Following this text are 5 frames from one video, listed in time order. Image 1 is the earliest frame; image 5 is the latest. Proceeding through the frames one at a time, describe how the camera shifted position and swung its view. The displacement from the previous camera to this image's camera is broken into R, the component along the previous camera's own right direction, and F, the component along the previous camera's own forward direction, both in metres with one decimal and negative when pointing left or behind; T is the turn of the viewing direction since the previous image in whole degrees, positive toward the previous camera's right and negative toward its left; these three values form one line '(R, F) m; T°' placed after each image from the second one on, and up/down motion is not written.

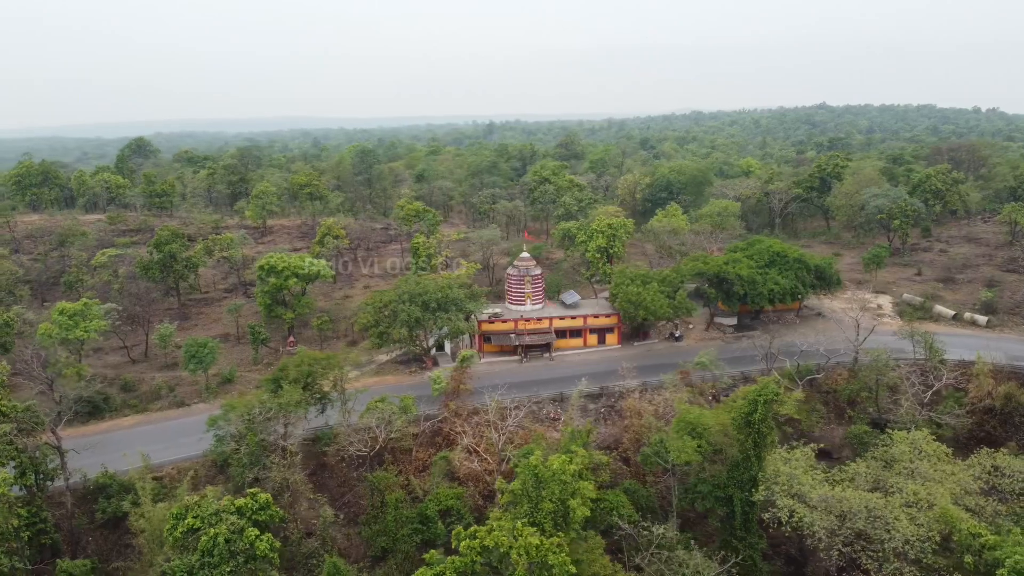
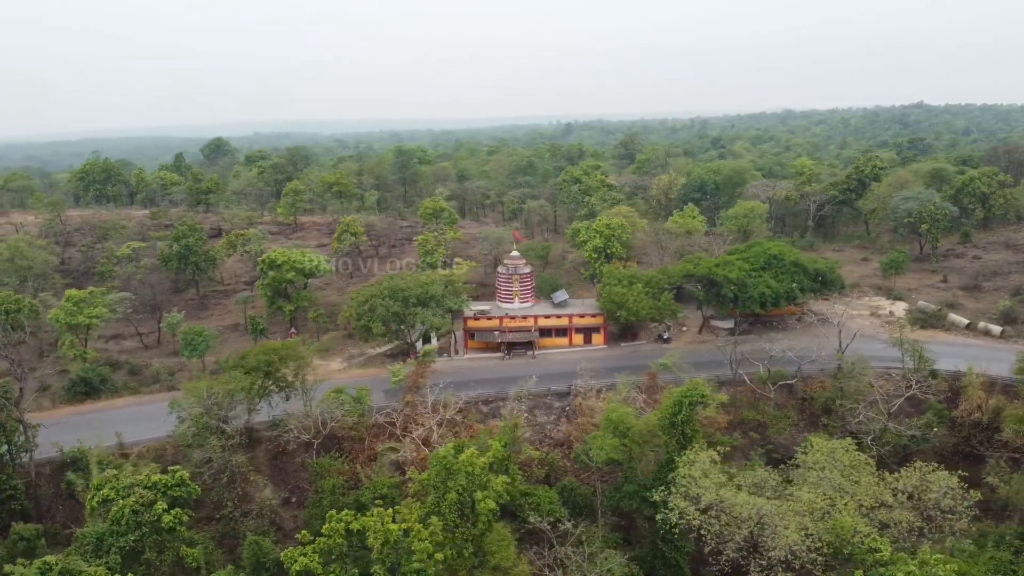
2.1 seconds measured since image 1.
(+4.1, -0.2) m; -7°
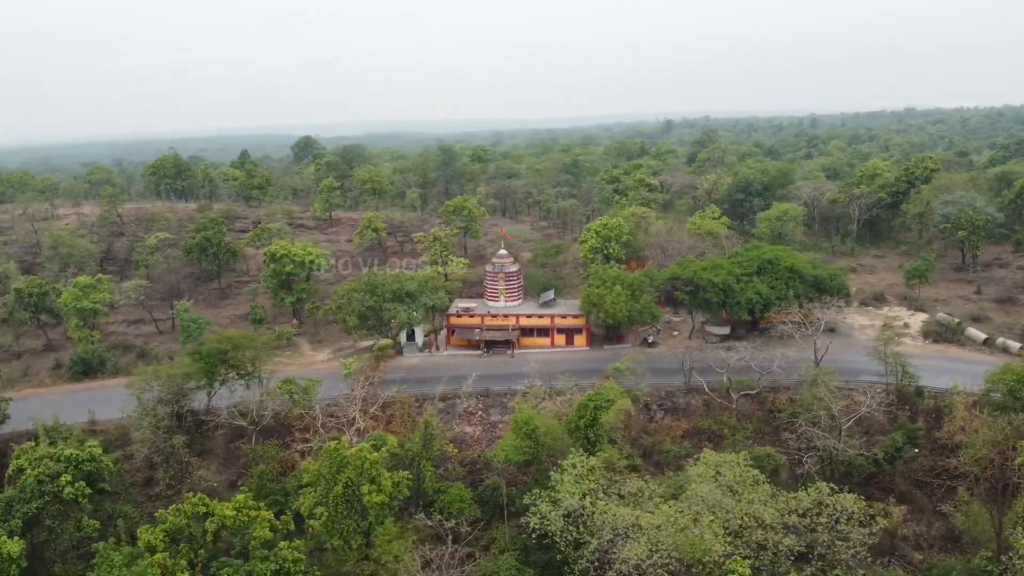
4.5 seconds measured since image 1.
(+5.0, +0.4) m; -8°
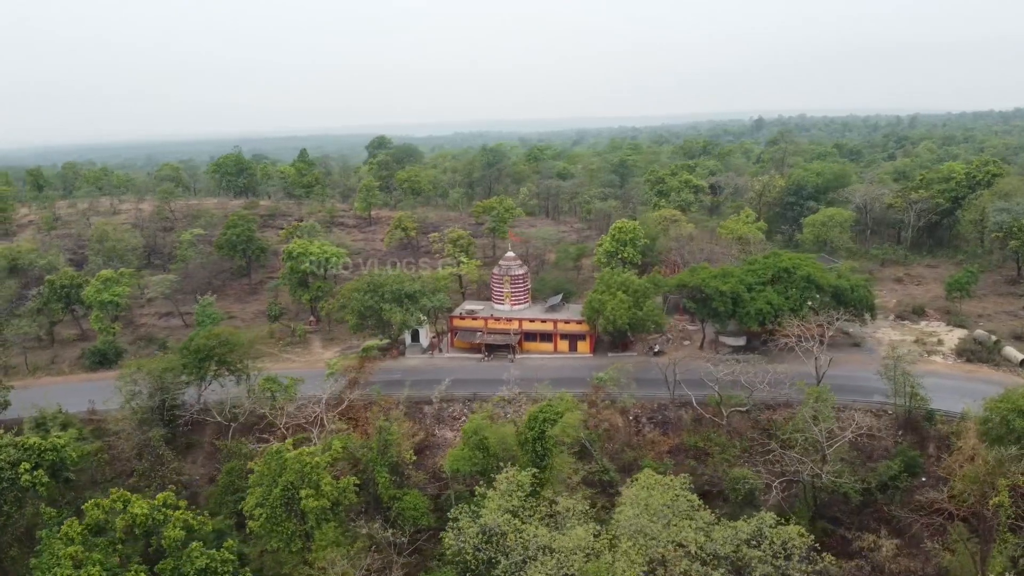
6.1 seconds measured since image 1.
(+3.3, +0.8) m; -7°
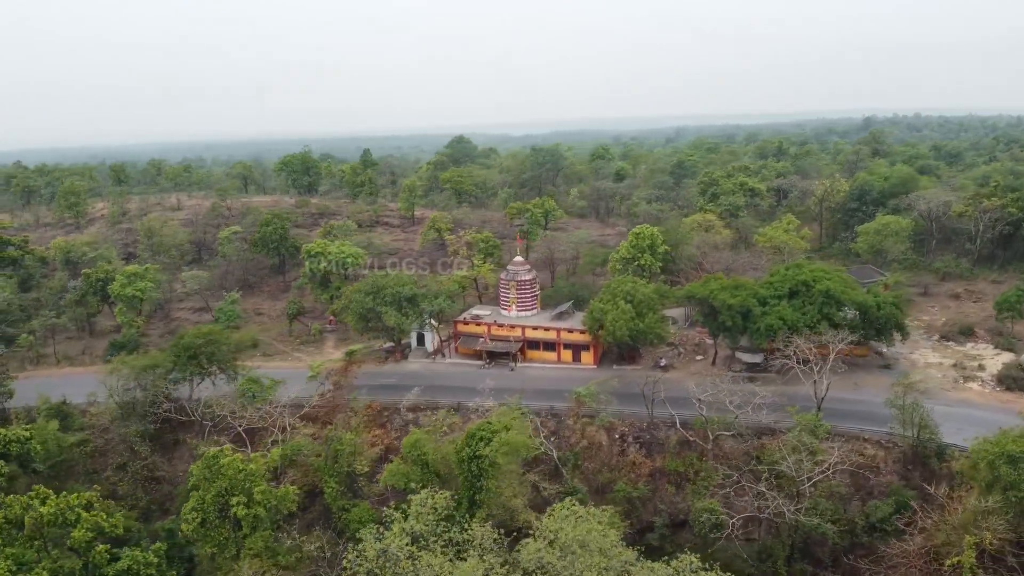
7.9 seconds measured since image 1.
(+3.5, +1.2) m; -7°
